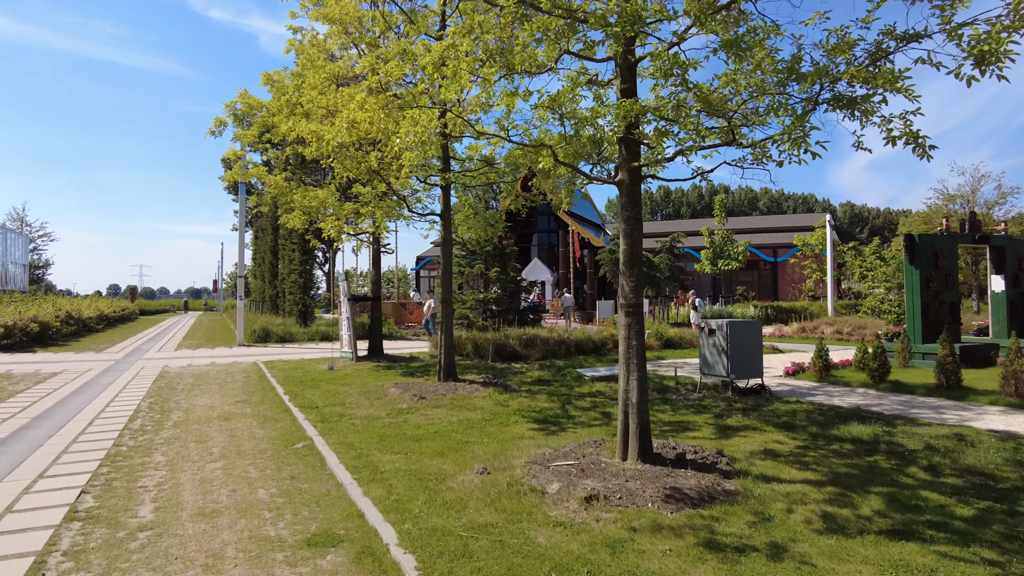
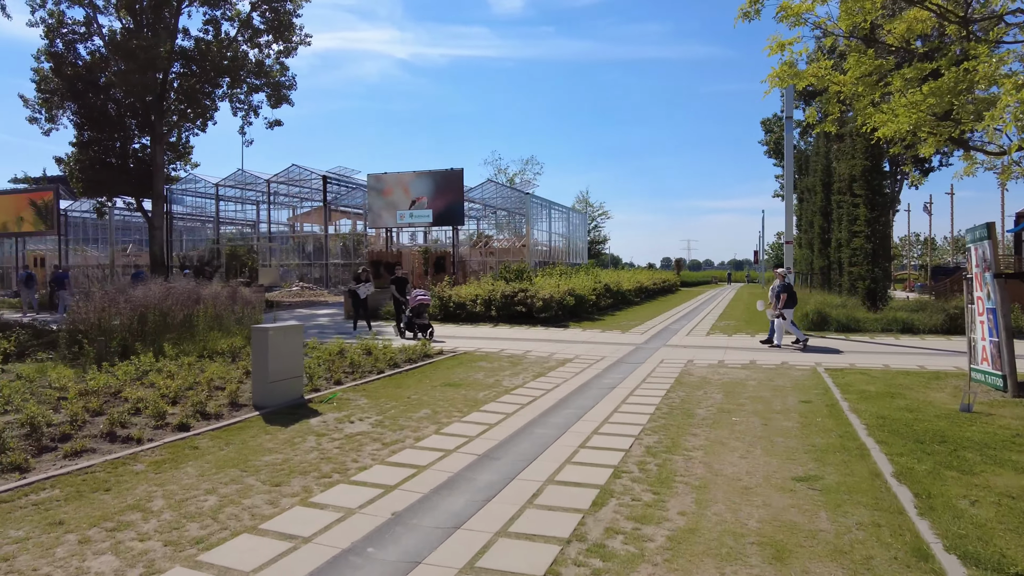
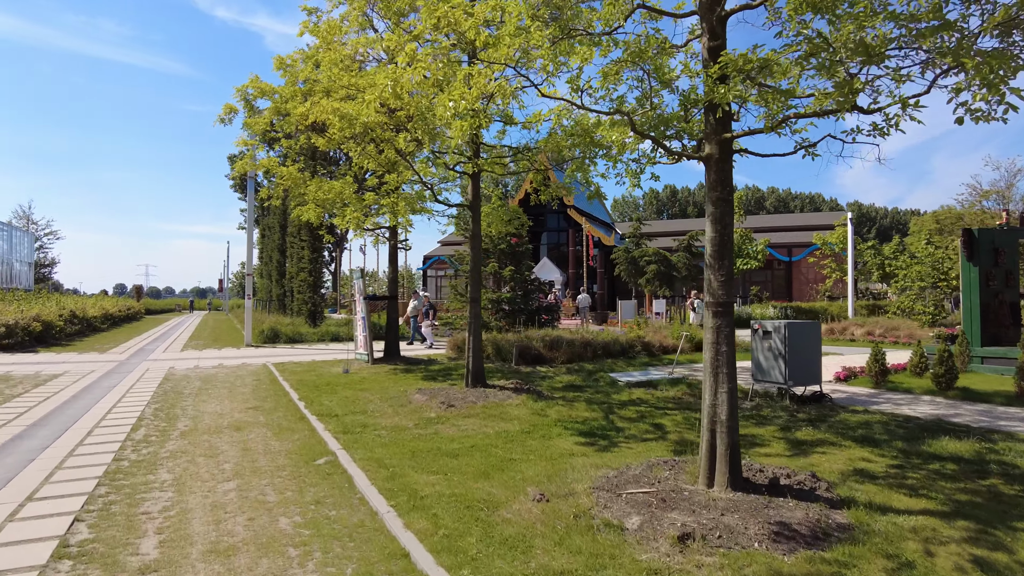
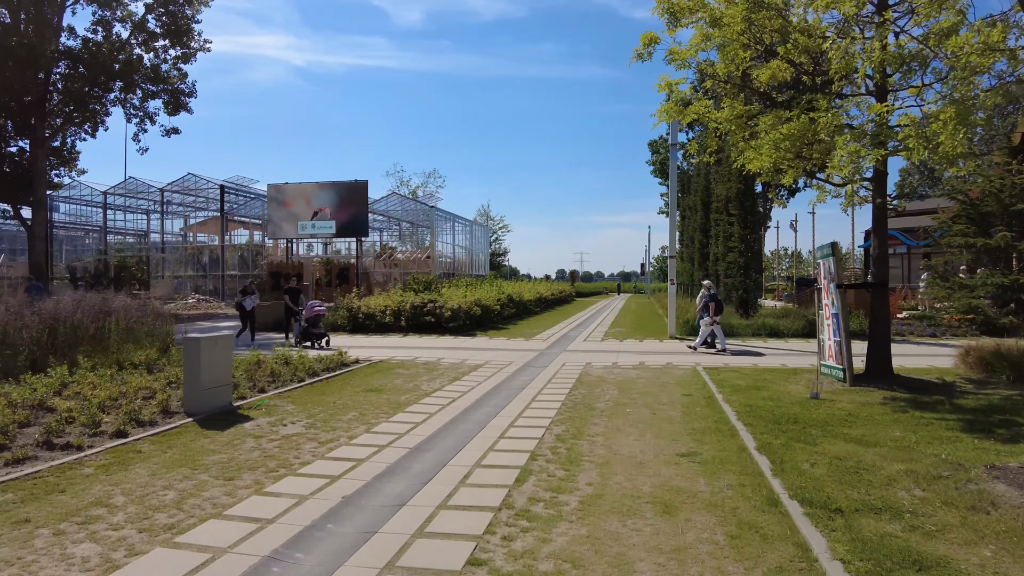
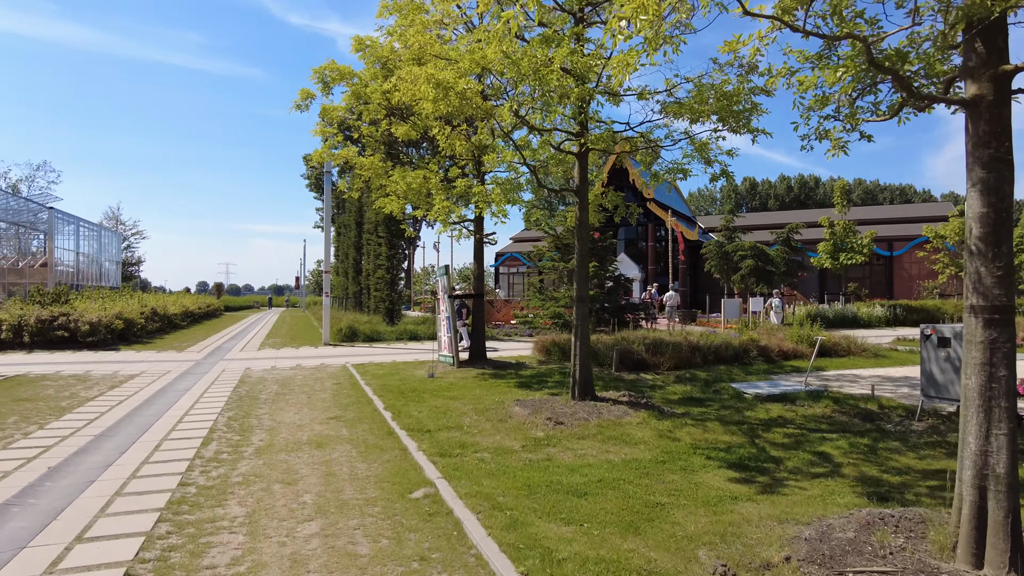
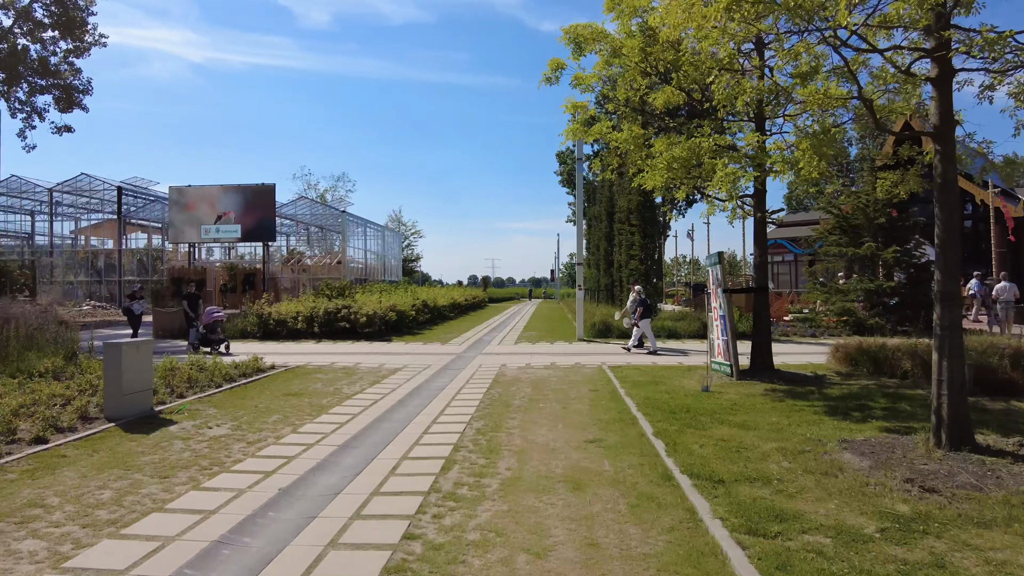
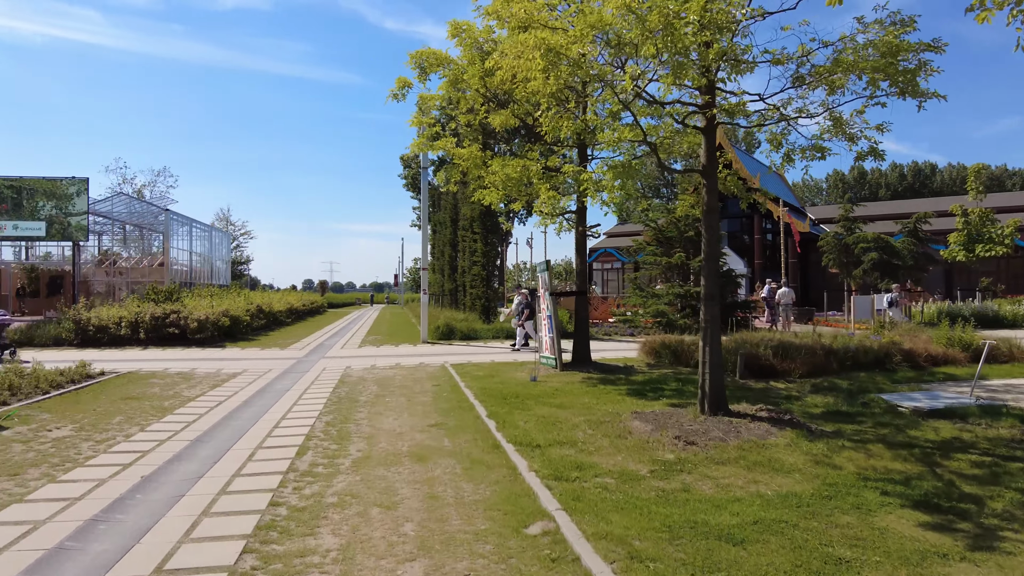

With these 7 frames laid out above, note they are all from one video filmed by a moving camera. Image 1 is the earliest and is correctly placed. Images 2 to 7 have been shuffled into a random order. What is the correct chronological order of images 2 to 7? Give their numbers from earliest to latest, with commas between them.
3, 5, 7, 6, 4, 2
